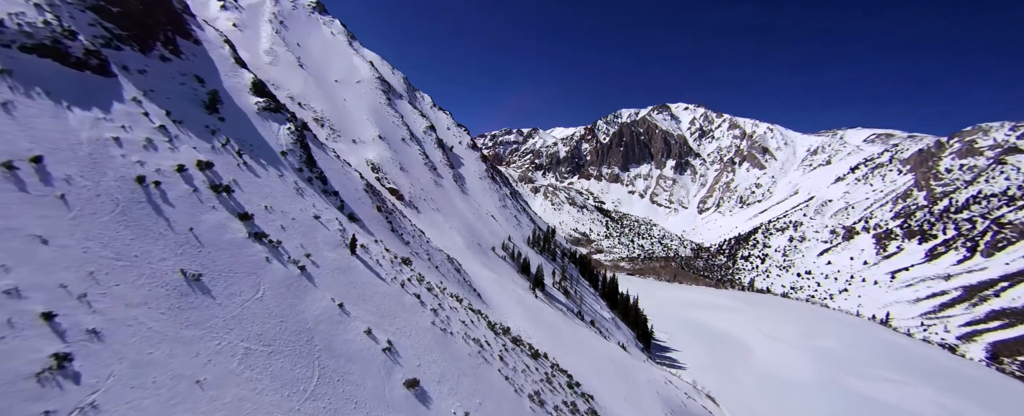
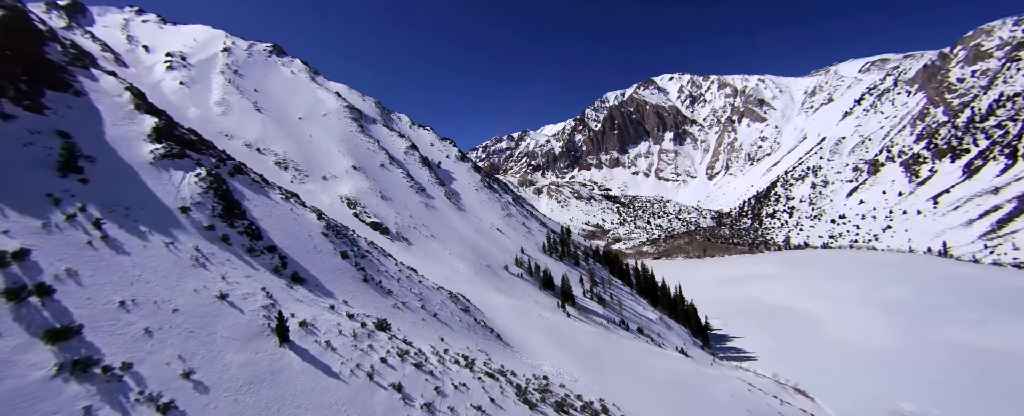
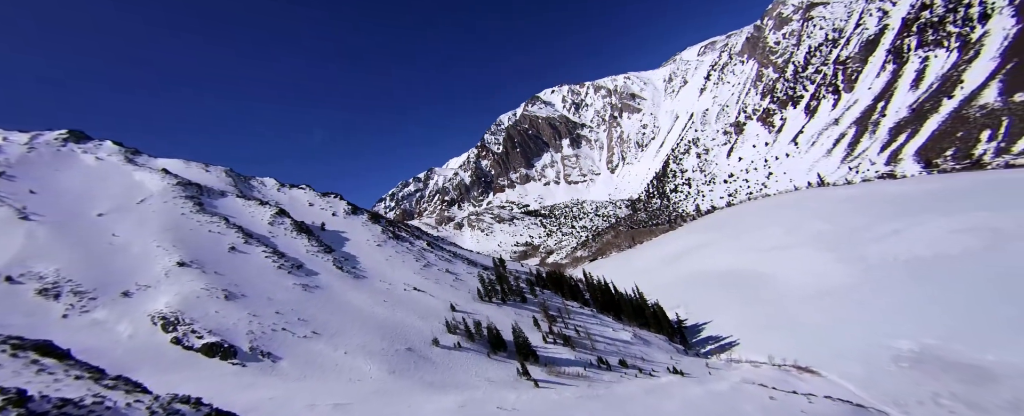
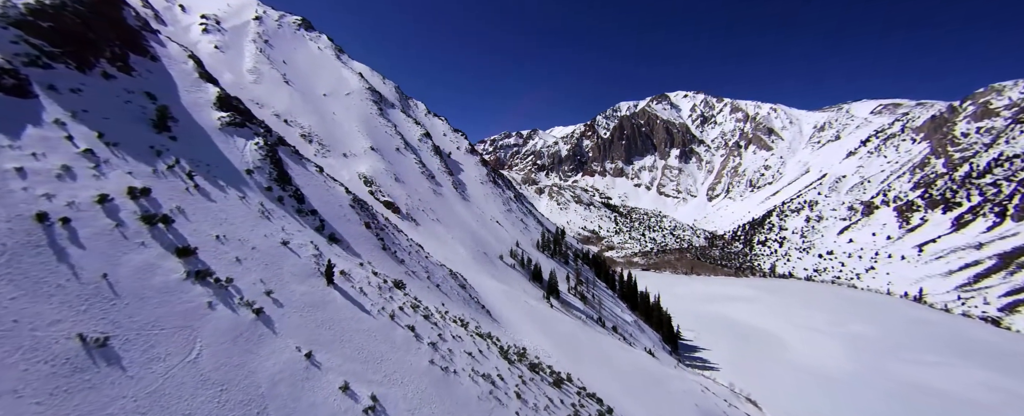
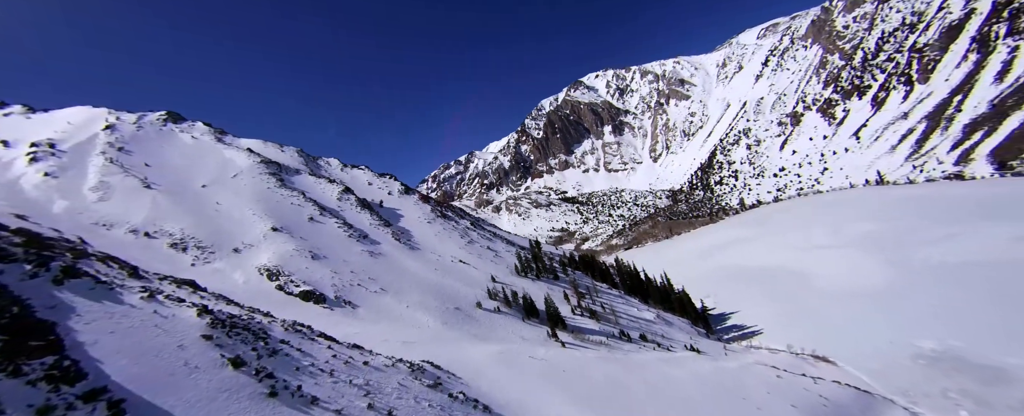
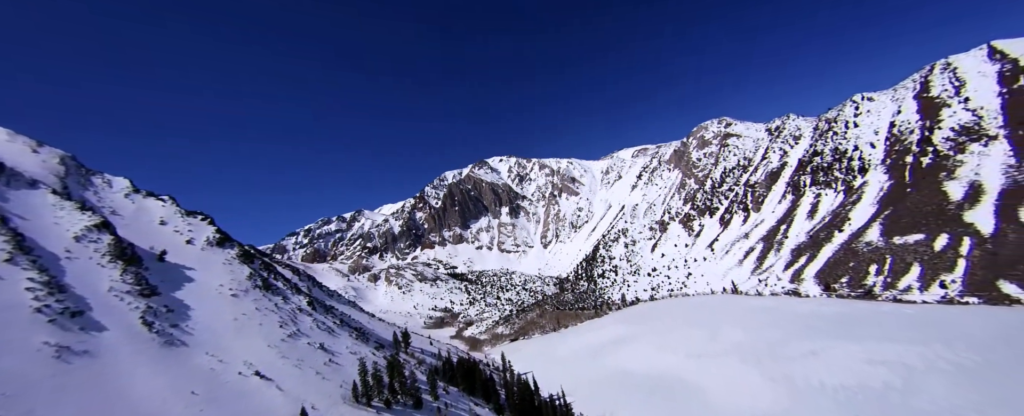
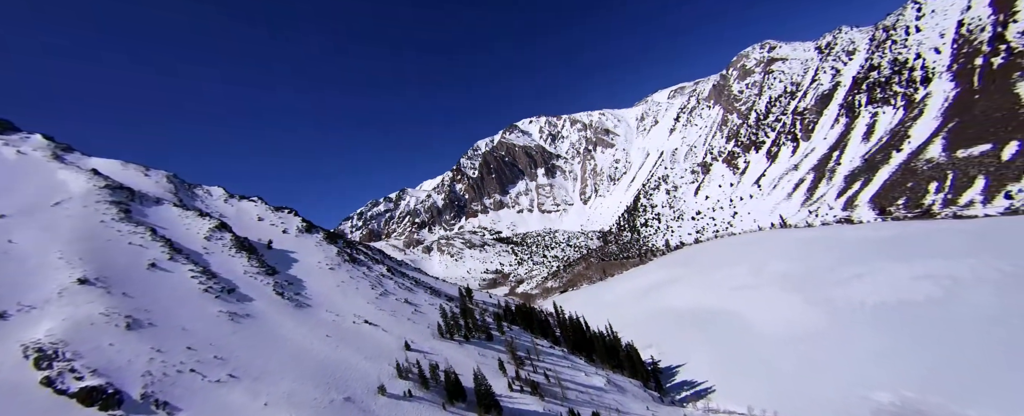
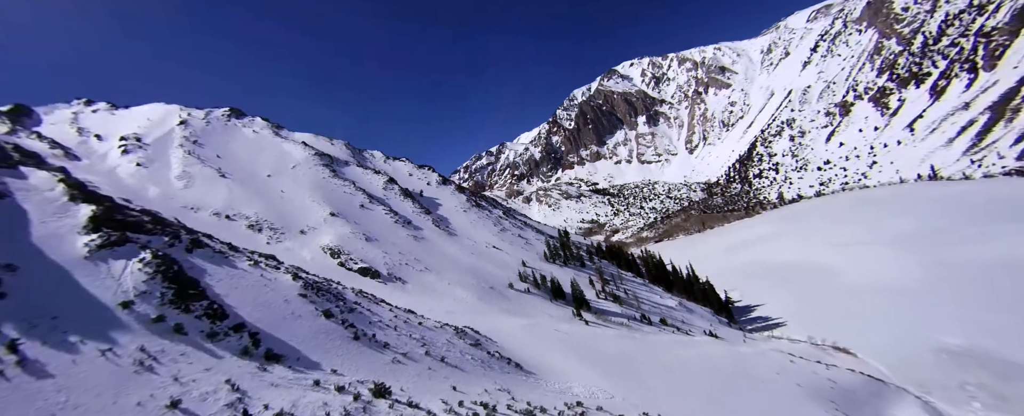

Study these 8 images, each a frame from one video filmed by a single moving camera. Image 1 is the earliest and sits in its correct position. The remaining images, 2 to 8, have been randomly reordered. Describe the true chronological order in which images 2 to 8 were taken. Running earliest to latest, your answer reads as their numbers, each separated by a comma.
4, 2, 8, 5, 3, 7, 6
